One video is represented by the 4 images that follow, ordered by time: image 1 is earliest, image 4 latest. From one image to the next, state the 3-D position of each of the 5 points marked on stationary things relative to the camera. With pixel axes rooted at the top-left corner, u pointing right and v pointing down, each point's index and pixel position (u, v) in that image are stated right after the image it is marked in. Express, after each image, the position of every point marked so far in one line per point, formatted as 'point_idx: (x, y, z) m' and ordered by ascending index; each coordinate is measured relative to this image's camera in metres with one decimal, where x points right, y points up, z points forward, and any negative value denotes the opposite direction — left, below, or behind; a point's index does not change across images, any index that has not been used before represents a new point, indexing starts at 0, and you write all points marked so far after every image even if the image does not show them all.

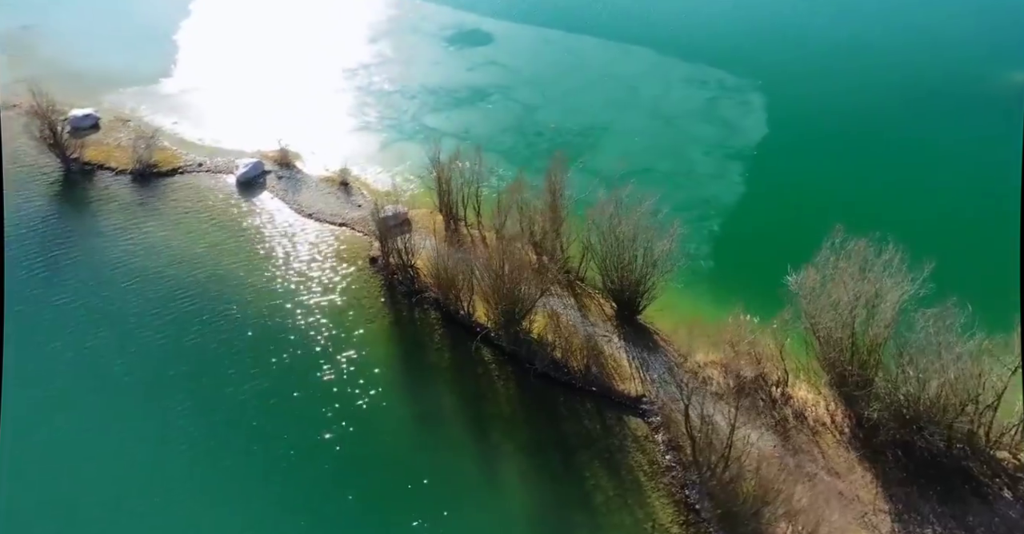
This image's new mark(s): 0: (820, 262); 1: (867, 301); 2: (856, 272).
0: (+9.8, -0.1, +18.5) m
1: (+10.2, -1.0, +16.9) m
2: (+10.1, -0.1, +17.1) m
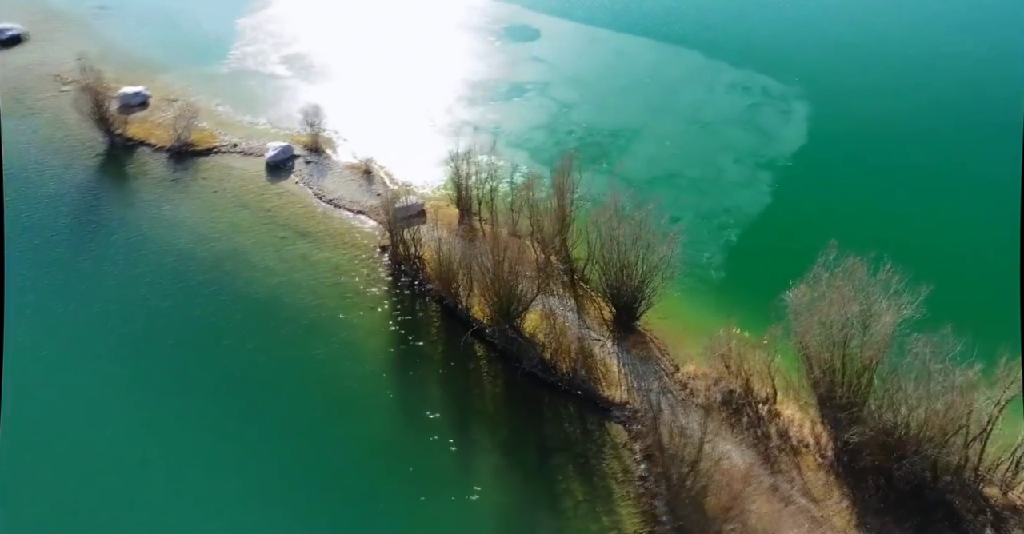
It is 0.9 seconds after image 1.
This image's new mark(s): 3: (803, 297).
0: (+9.5, -0.7, +18.1) m
1: (+9.7, -1.6, +16.4) m
2: (+9.7, -0.8, +16.7) m
3: (+8.8, -0.9, +17.7) m
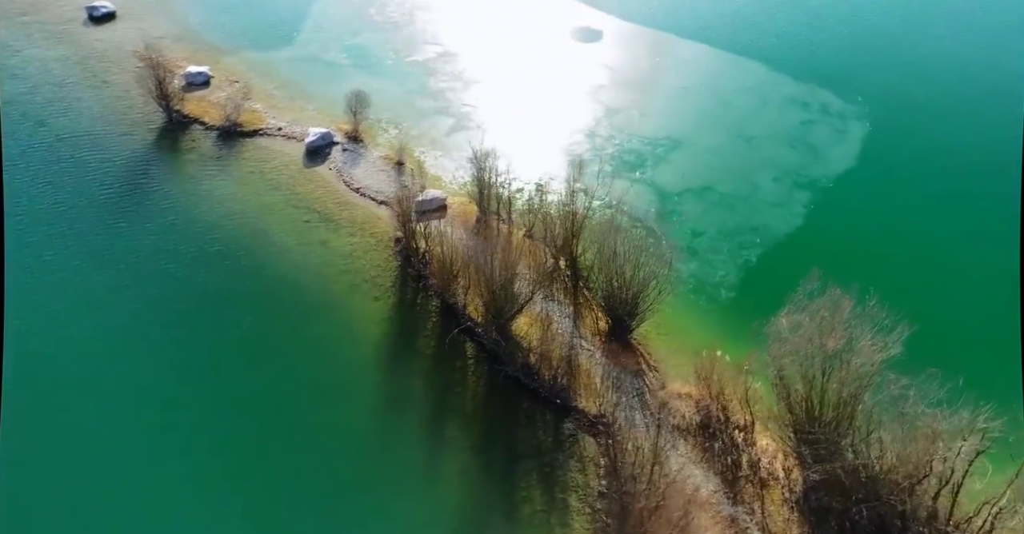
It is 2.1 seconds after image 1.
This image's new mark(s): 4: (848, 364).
0: (+8.9, -1.6, +17.7) m
1: (+8.9, -2.6, +16.0) m
2: (+8.9, -1.7, +16.2) m
3: (+8.1, -1.8, +17.3) m
4: (+9.1, -2.8, +15.8) m
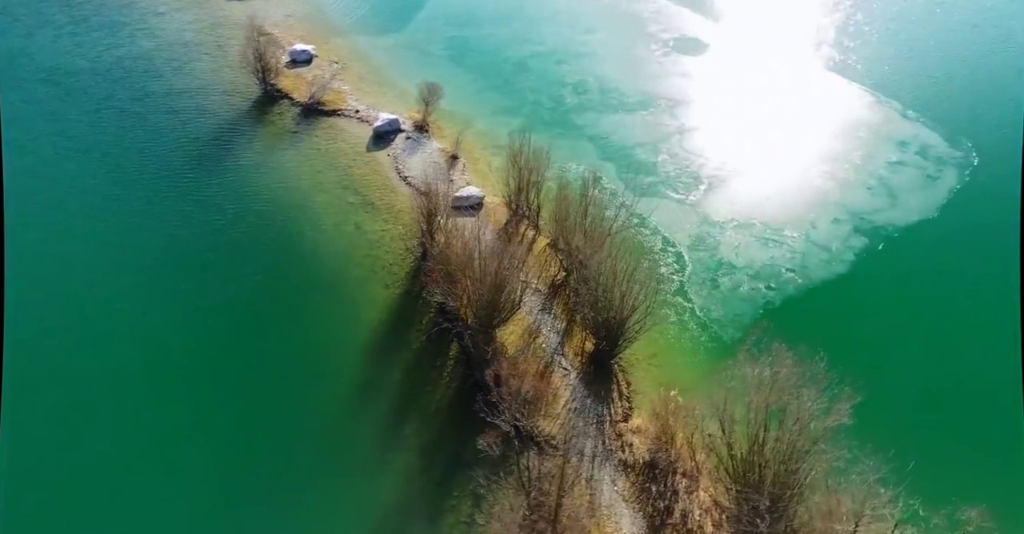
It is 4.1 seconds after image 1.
0: (+7.4, -3.3, +17.1) m
1: (+7.0, -4.3, +15.4) m
2: (+7.1, -3.4, +15.6) m
3: (+6.5, -3.4, +16.8) m
4: (+7.0, -4.5, +15.2) m
